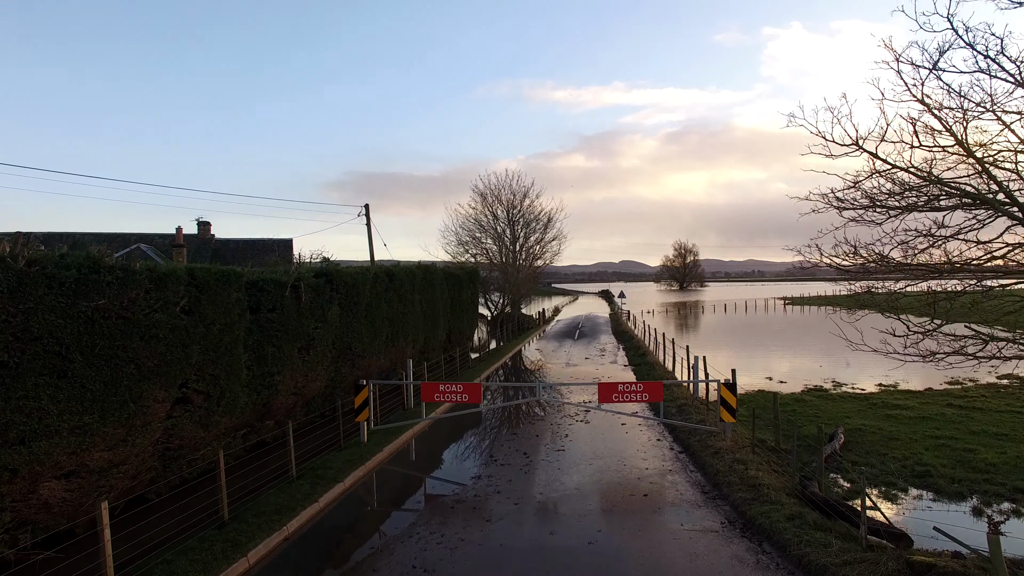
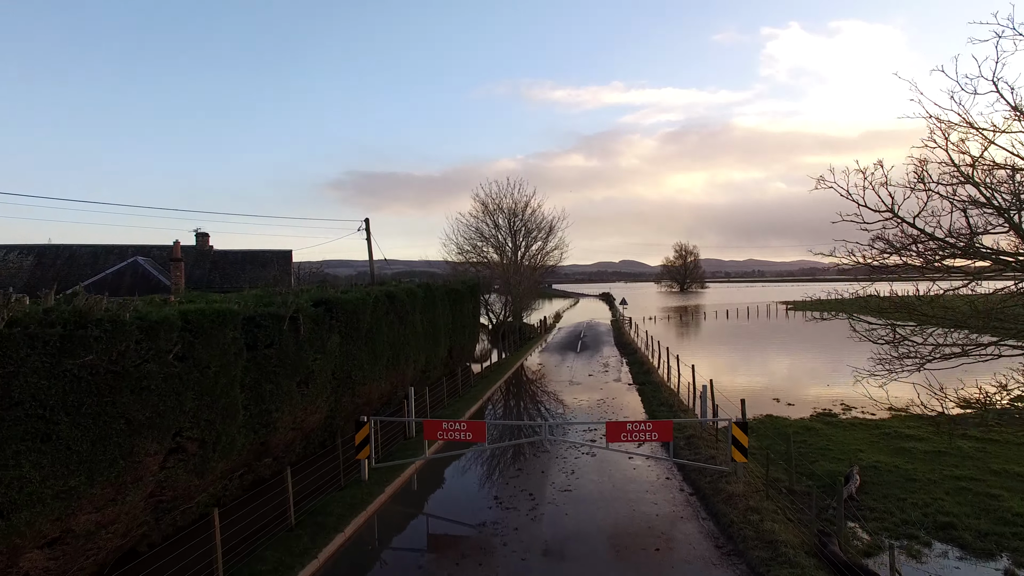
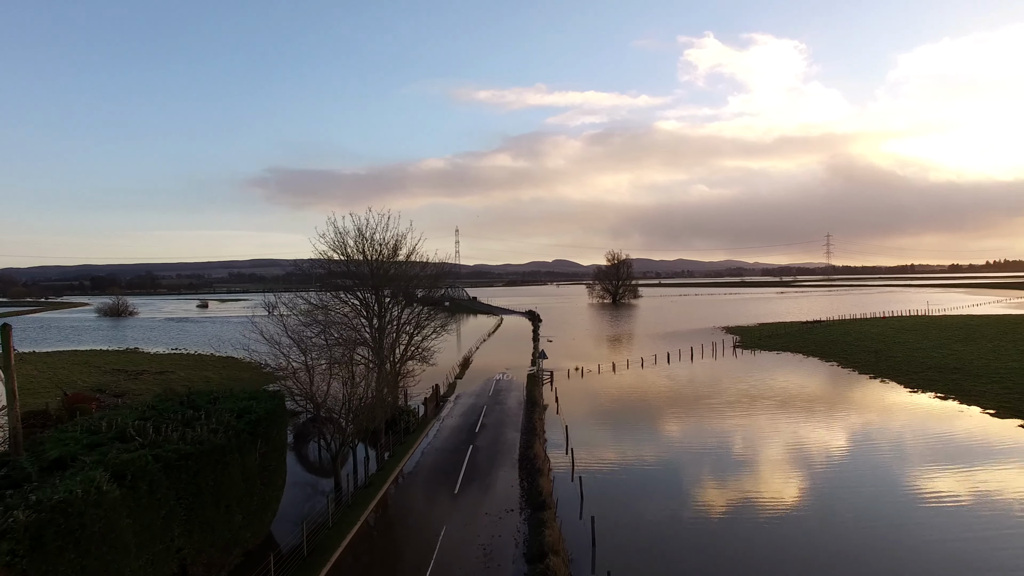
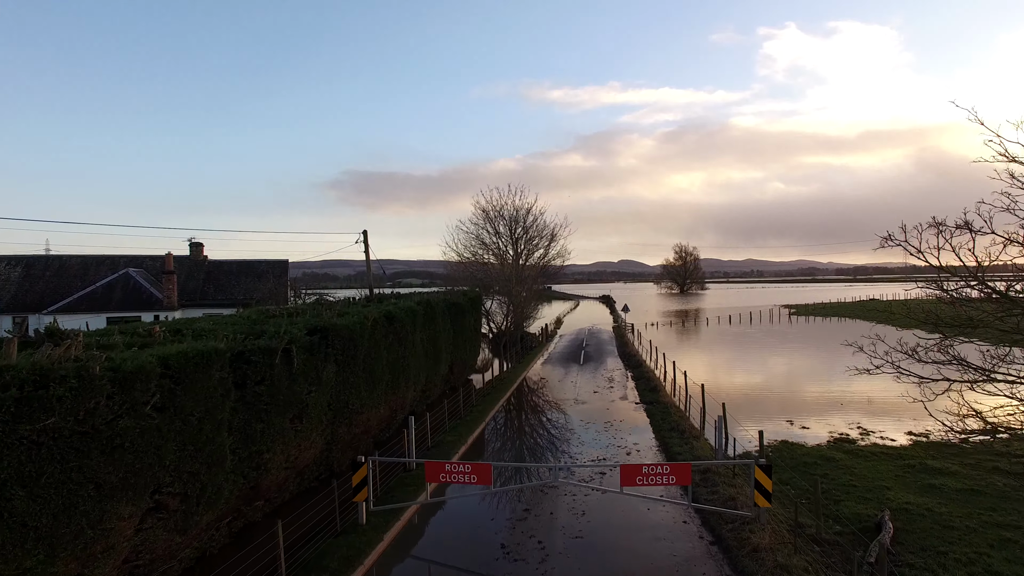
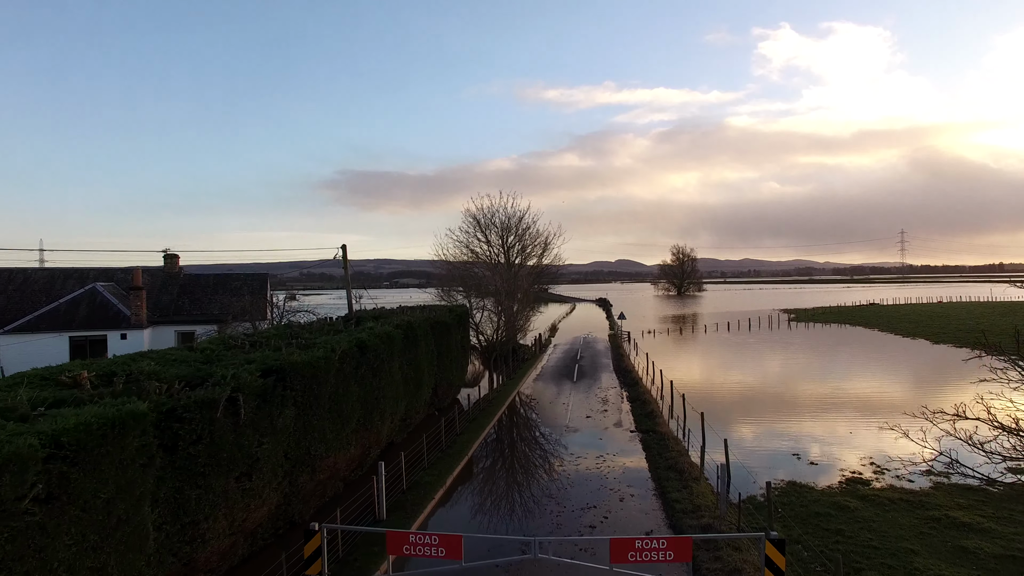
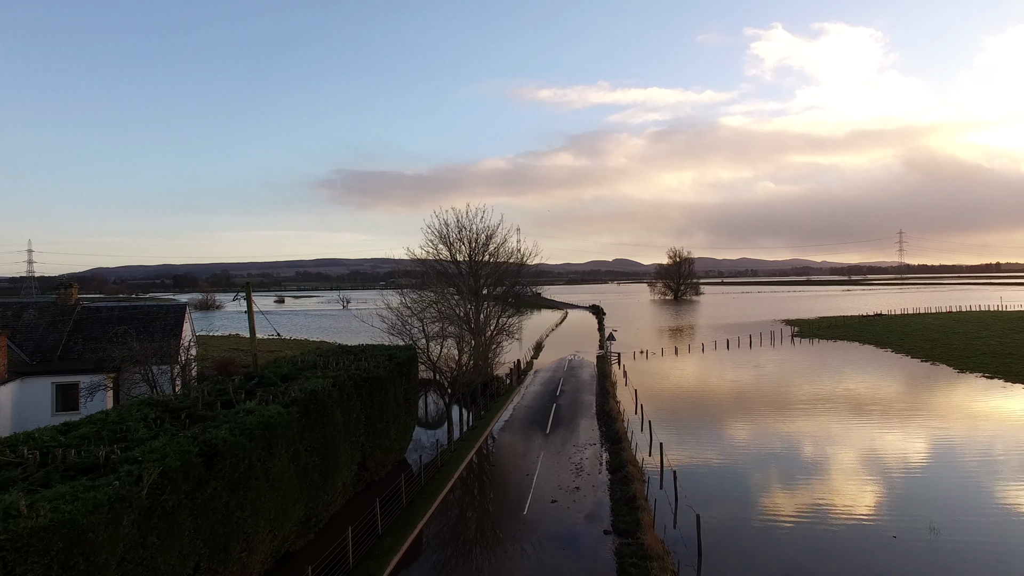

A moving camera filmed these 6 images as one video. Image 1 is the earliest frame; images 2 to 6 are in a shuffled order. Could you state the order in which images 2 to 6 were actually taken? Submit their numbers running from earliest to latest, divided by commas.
2, 4, 5, 6, 3
